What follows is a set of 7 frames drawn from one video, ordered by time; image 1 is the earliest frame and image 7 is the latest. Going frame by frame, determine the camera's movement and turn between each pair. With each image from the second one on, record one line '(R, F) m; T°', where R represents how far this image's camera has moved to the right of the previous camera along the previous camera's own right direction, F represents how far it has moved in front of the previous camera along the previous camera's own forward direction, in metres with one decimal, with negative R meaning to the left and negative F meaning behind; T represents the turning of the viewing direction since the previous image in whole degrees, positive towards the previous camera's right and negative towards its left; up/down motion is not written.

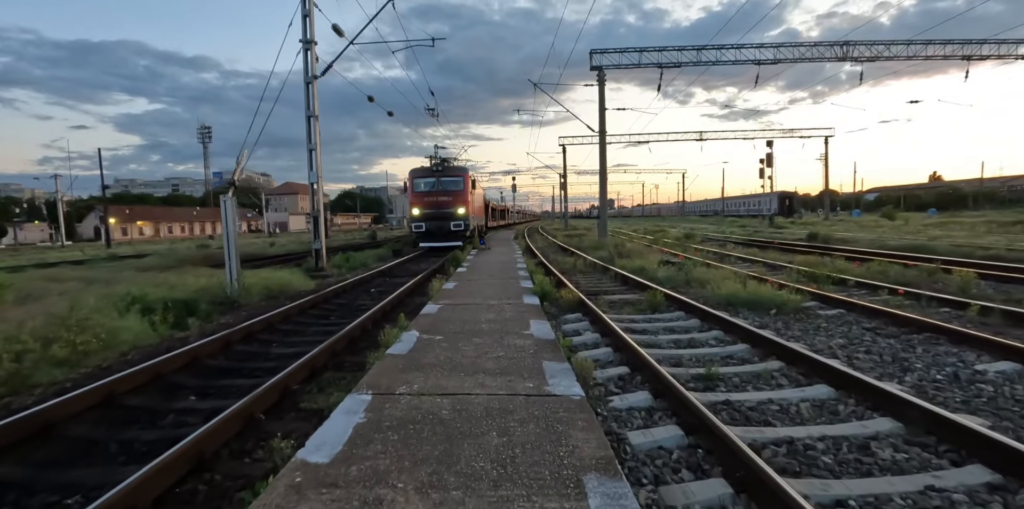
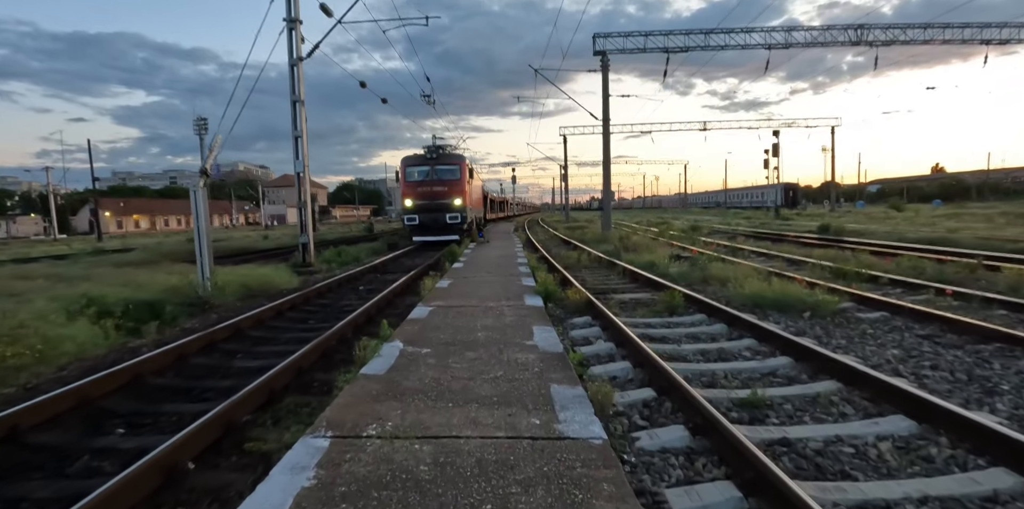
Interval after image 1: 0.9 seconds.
(0.0, +1.0) m; 0°
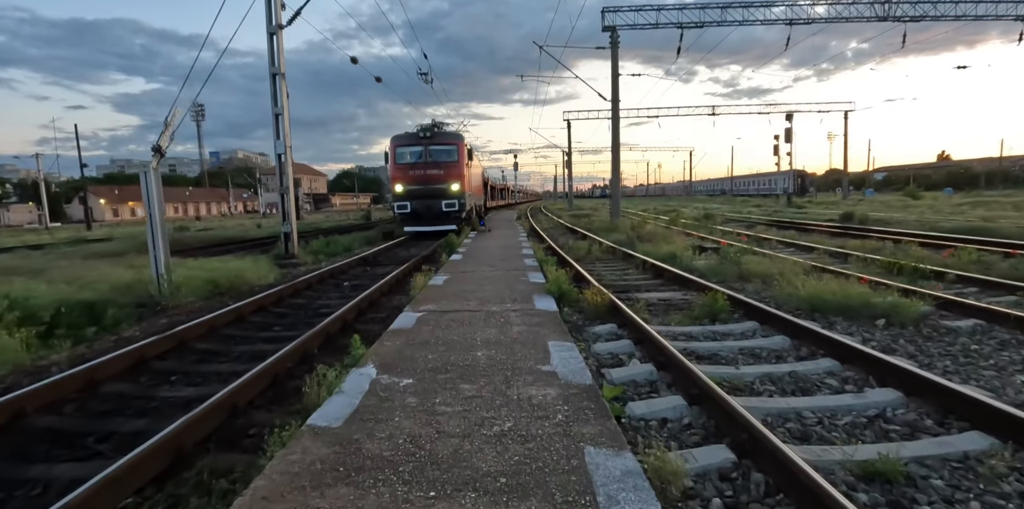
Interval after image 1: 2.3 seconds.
(-0.1, +1.5) m; 0°
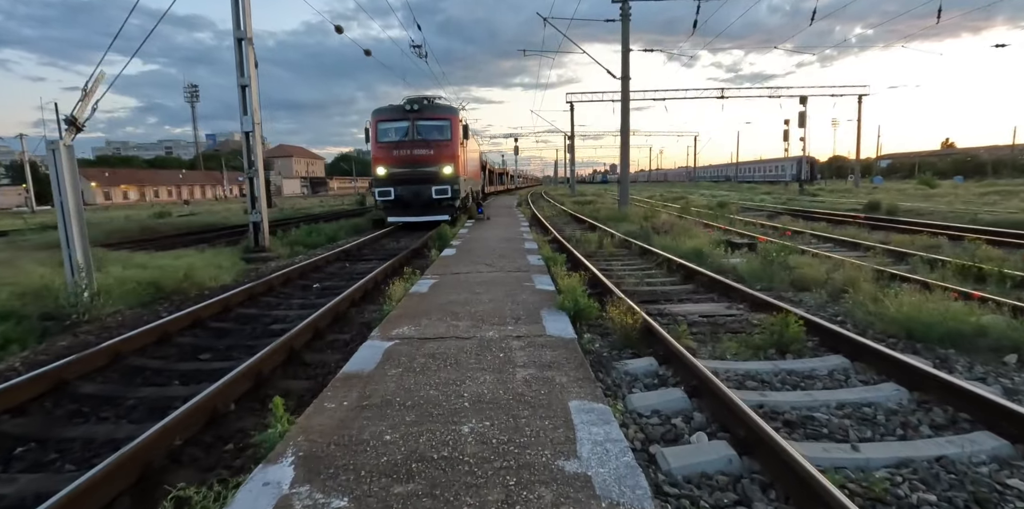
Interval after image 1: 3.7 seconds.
(0.0, +1.7) m; 0°
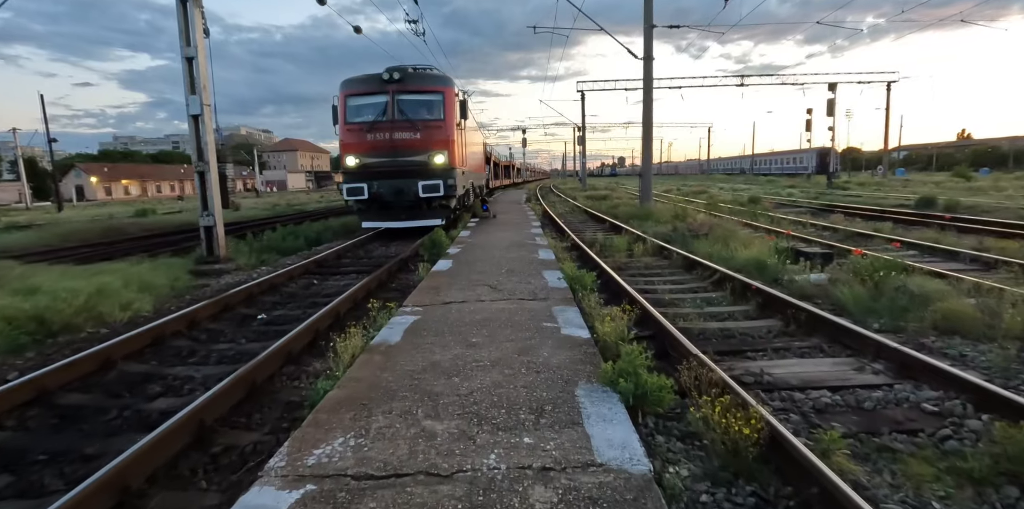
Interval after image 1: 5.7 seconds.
(-0.1, +2.3) m; -1°
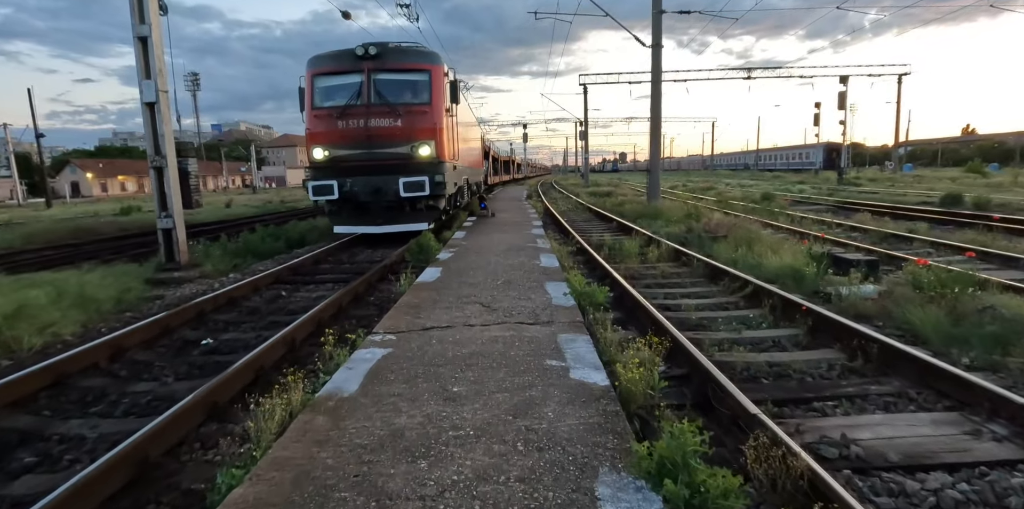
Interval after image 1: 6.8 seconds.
(0.0, +1.2) m; 0°
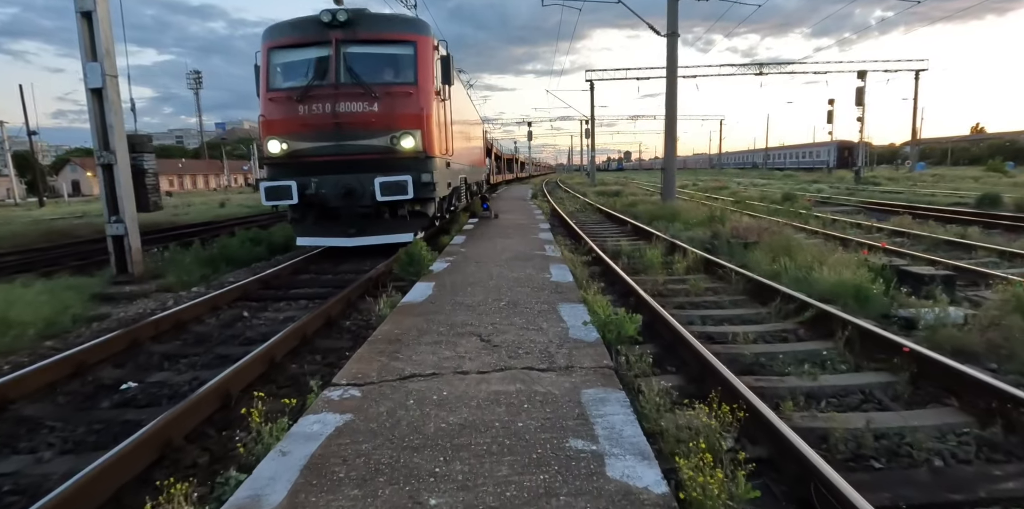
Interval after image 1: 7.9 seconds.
(0.0, +1.2) m; 0°
